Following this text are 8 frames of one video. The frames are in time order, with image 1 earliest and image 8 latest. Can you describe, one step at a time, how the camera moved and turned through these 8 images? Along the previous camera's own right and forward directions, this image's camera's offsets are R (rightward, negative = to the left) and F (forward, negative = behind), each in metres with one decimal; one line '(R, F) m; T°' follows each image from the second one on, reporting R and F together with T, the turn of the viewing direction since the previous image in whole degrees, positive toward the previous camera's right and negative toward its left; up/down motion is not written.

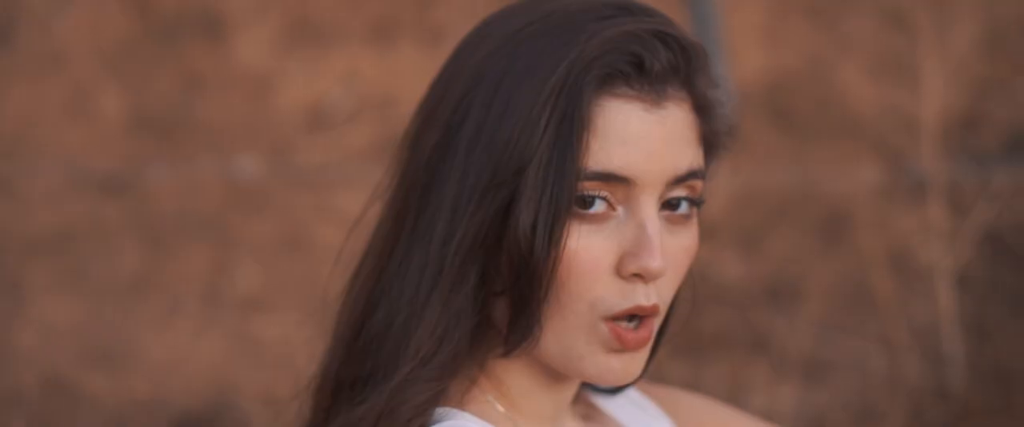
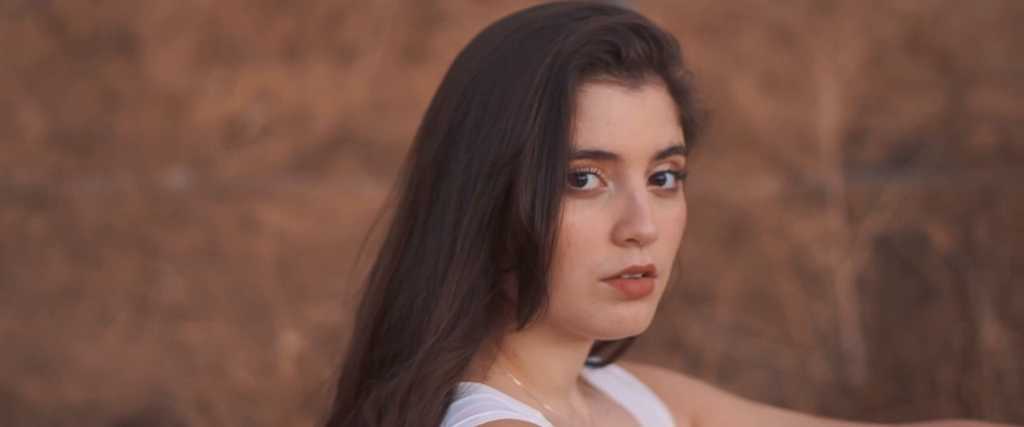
(-0.2, -0.2) m; +4°
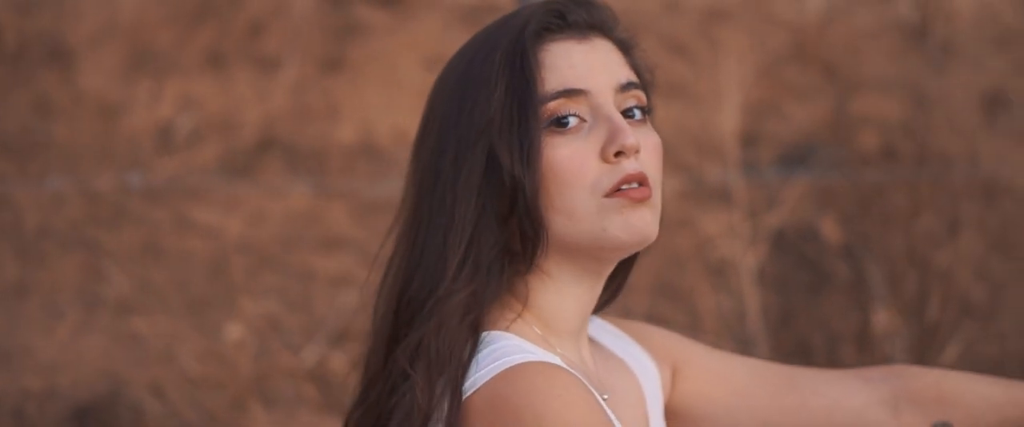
(-0.2, -0.3) m; +4°
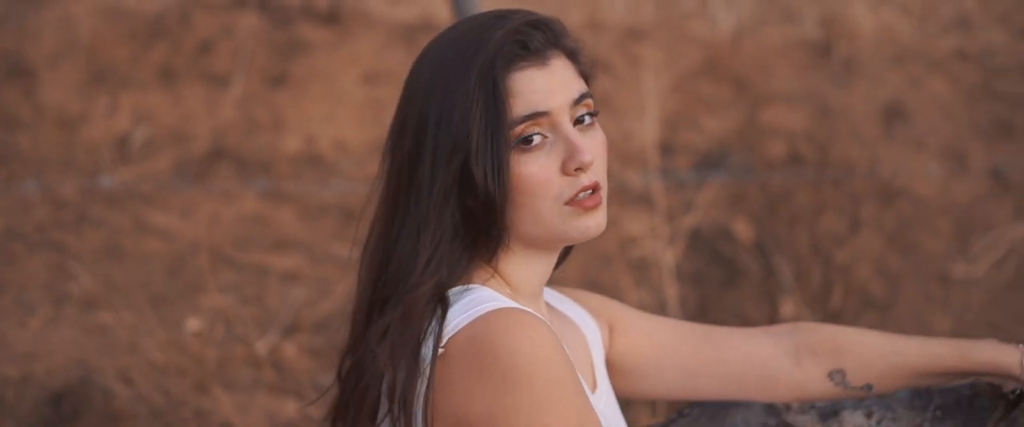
(-0.1, -0.4) m; +2°
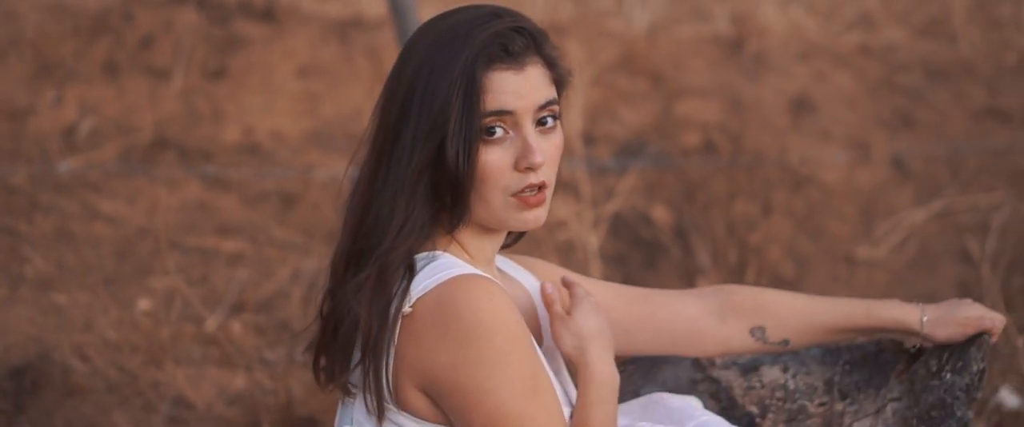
(-0.1, -0.3) m; +2°
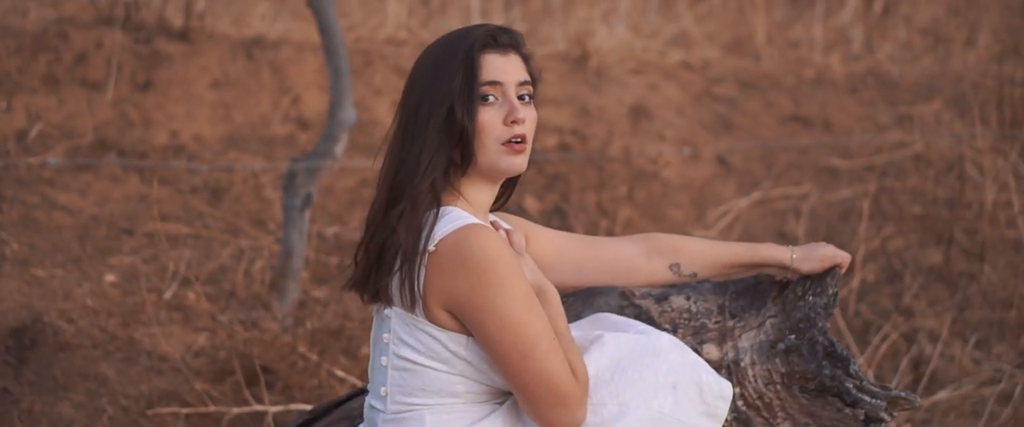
(-0.4, -1.0) m; +6°
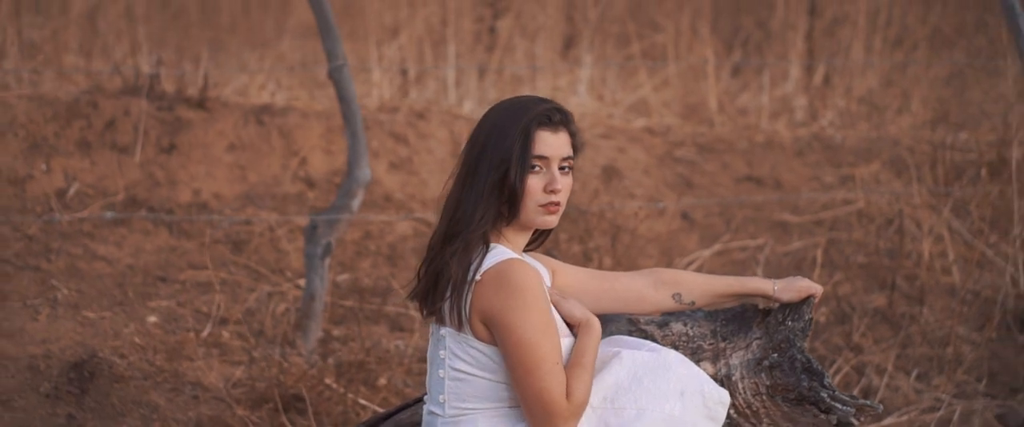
(-0.2, -0.8) m; +2°
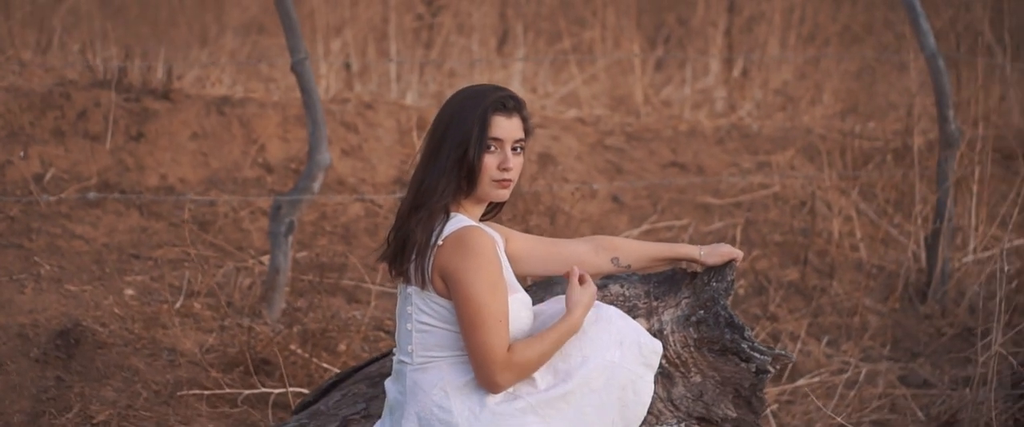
(-0.1, -0.6) m; +2°
